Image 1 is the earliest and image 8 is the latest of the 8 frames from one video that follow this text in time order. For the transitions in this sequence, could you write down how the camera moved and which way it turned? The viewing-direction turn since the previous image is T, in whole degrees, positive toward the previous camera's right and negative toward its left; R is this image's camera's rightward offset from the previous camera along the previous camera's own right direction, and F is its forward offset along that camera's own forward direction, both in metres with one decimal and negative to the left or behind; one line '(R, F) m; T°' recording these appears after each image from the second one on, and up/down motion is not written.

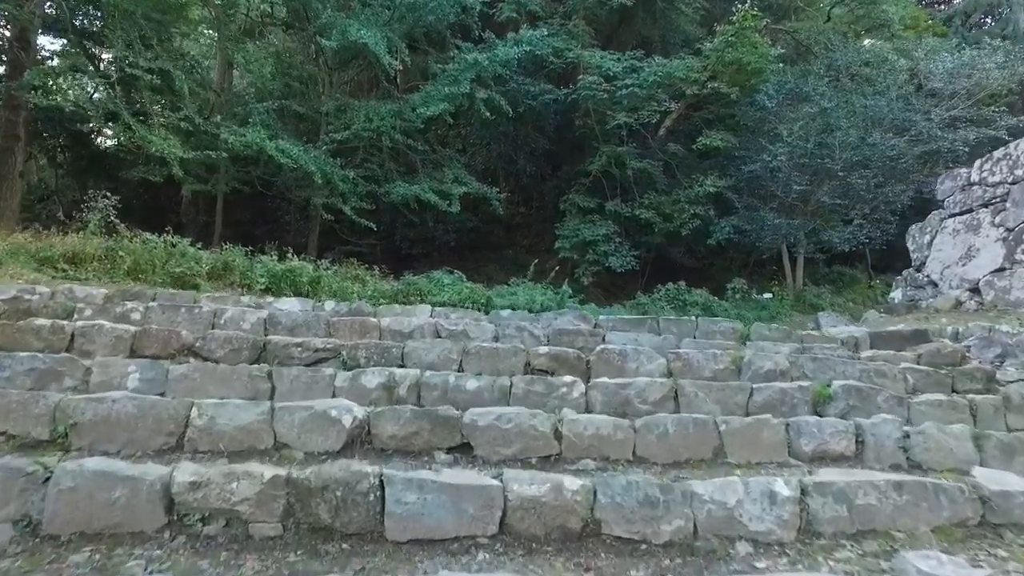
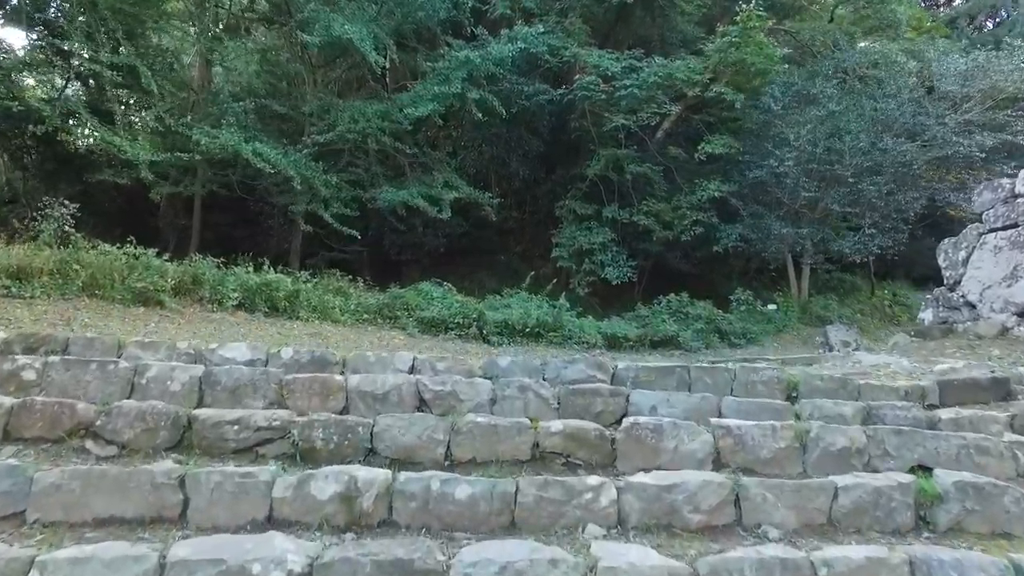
(0.0, +0.6) m; +1°
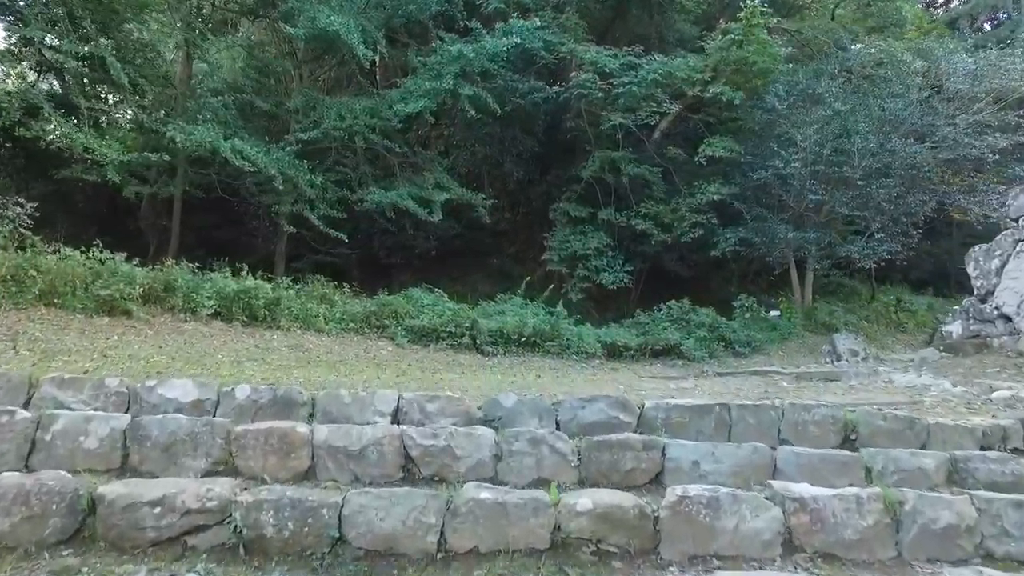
(-0.1, +0.5) m; +1°
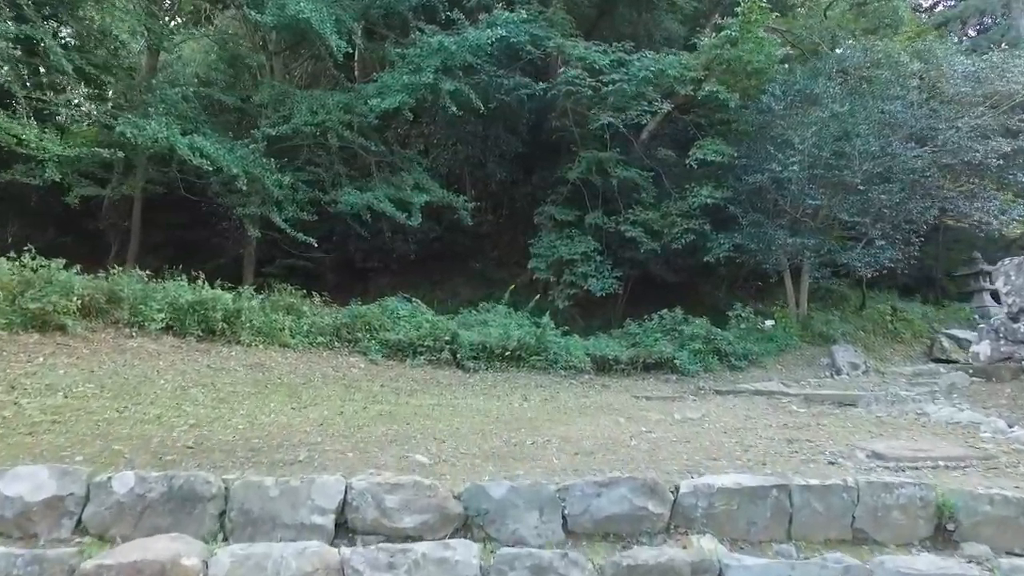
(0.0, +0.6) m; +2°
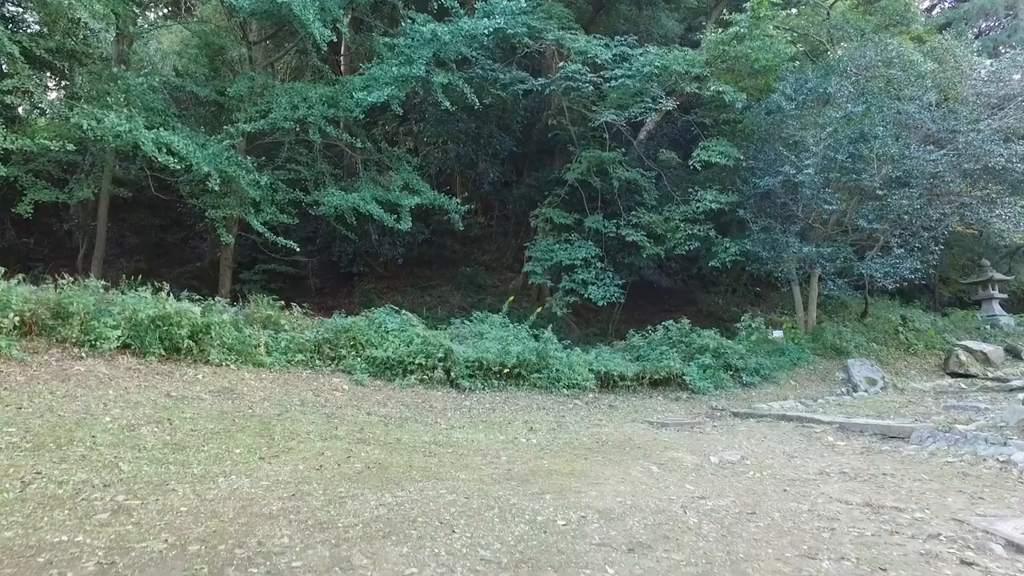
(-0.2, +0.7) m; +1°
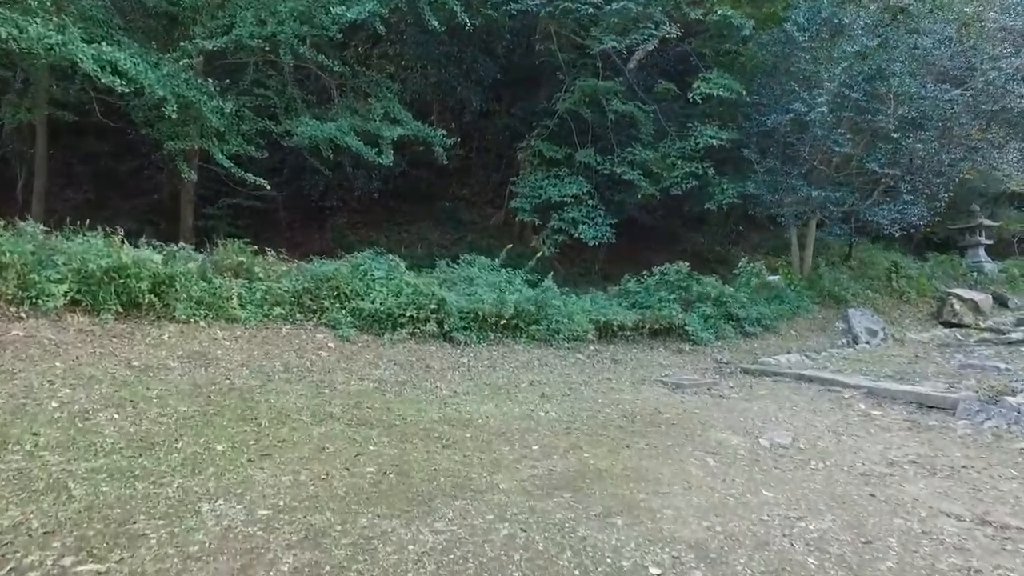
(-0.3, +0.6) m; +3°
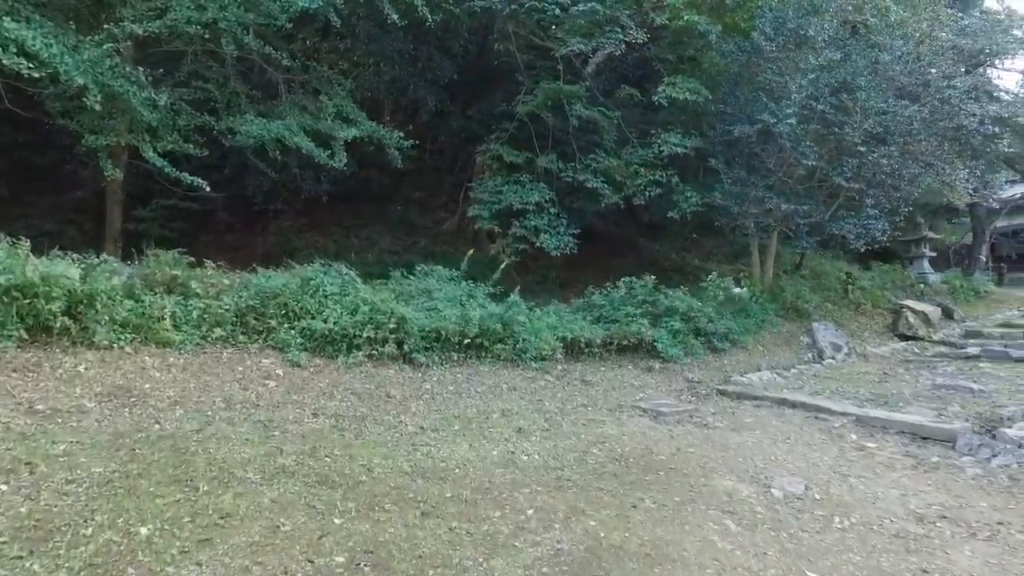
(-0.2, +0.5) m; +5°
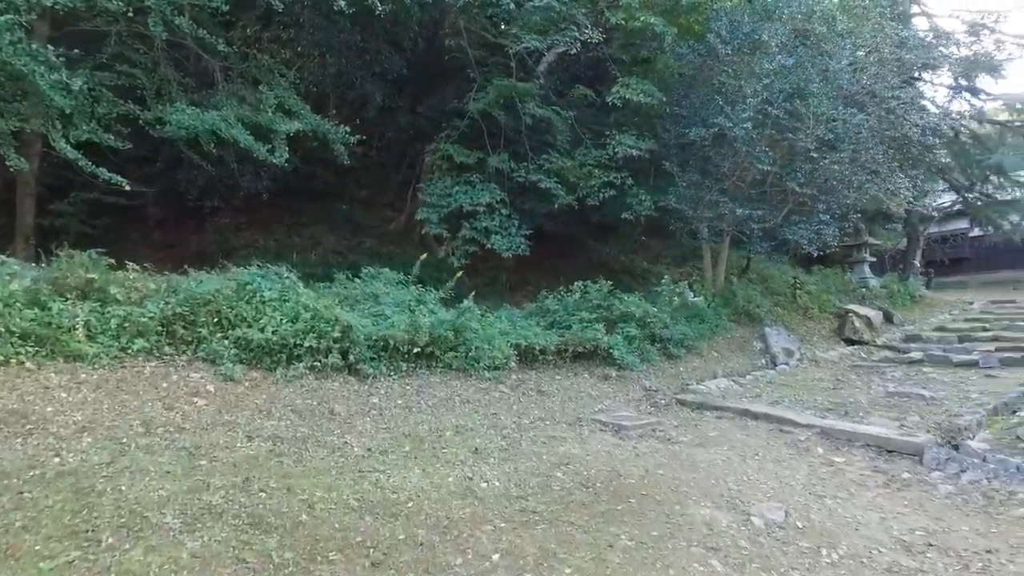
(-0.1, +0.3) m; +5°
